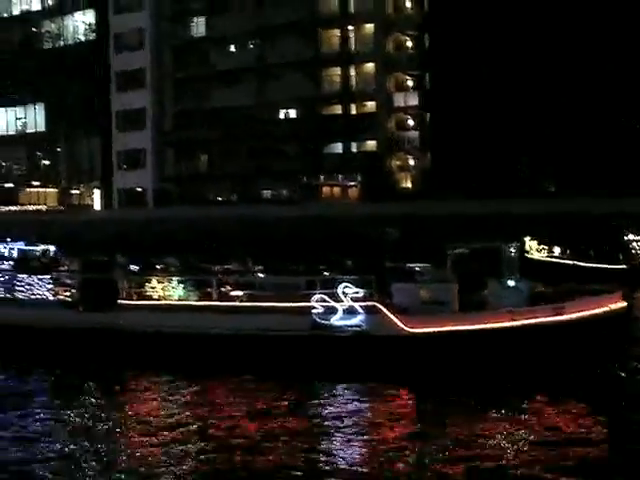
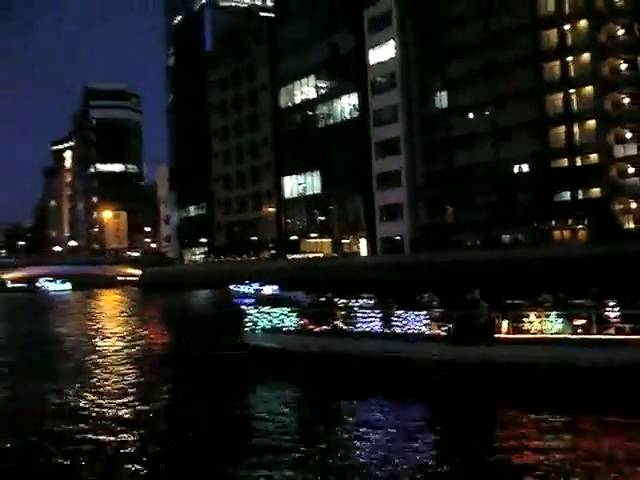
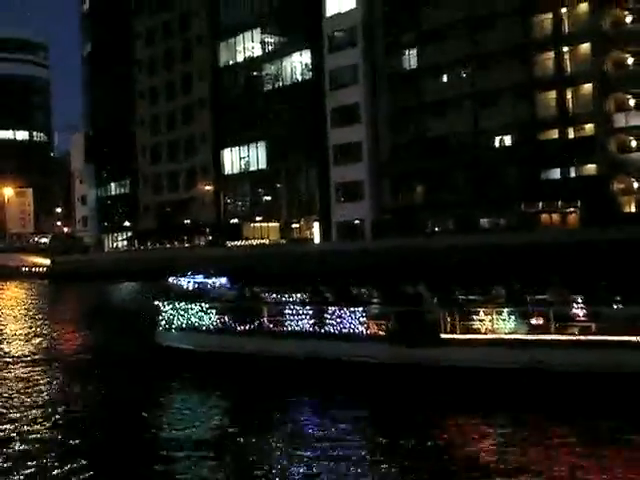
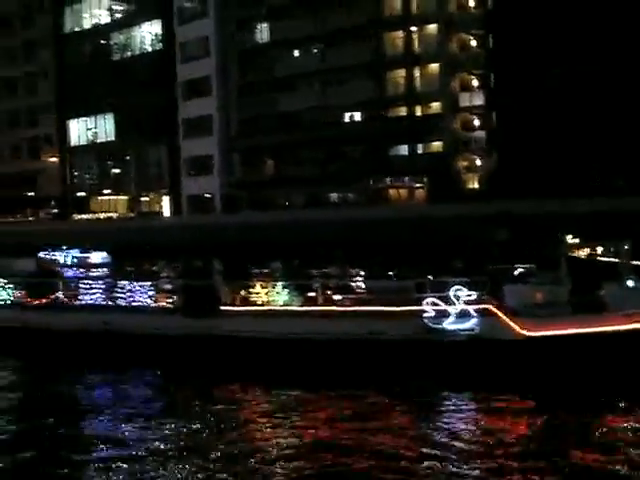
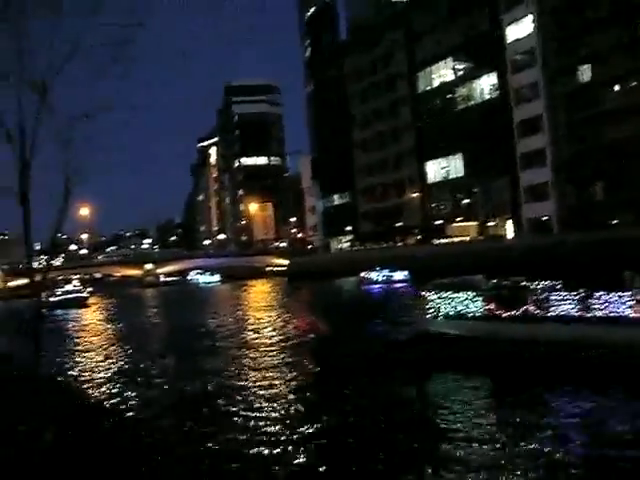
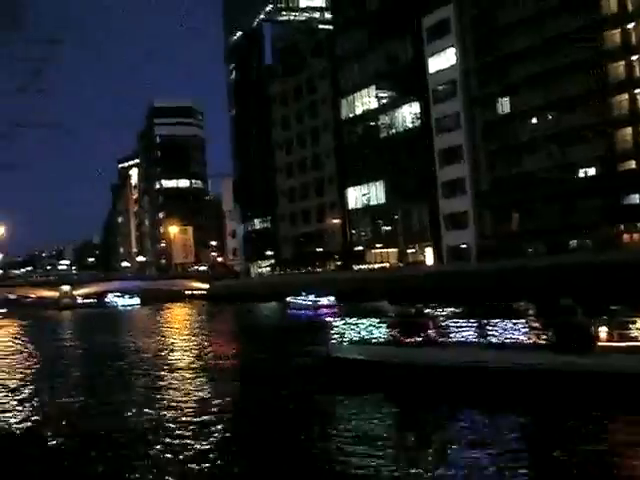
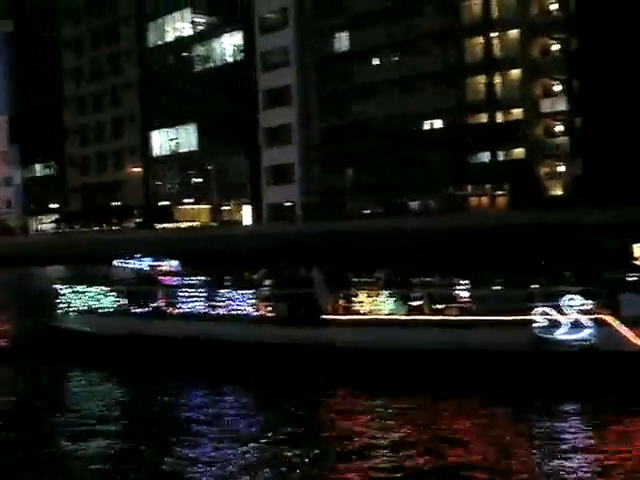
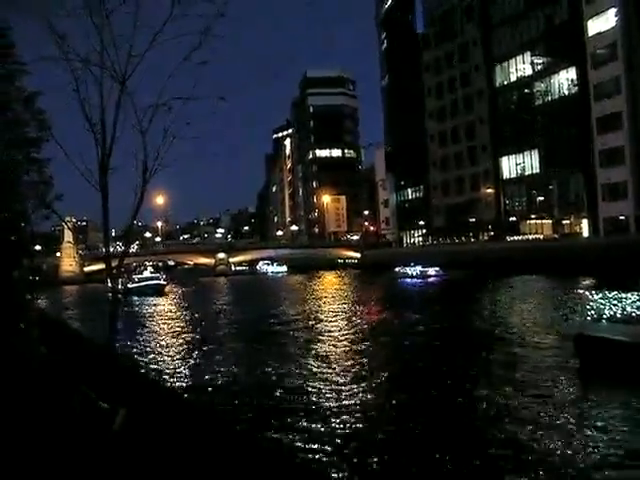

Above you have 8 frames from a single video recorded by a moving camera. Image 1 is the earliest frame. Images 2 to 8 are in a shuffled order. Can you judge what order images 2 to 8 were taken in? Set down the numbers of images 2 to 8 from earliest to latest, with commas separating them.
4, 7, 3, 2, 6, 5, 8
